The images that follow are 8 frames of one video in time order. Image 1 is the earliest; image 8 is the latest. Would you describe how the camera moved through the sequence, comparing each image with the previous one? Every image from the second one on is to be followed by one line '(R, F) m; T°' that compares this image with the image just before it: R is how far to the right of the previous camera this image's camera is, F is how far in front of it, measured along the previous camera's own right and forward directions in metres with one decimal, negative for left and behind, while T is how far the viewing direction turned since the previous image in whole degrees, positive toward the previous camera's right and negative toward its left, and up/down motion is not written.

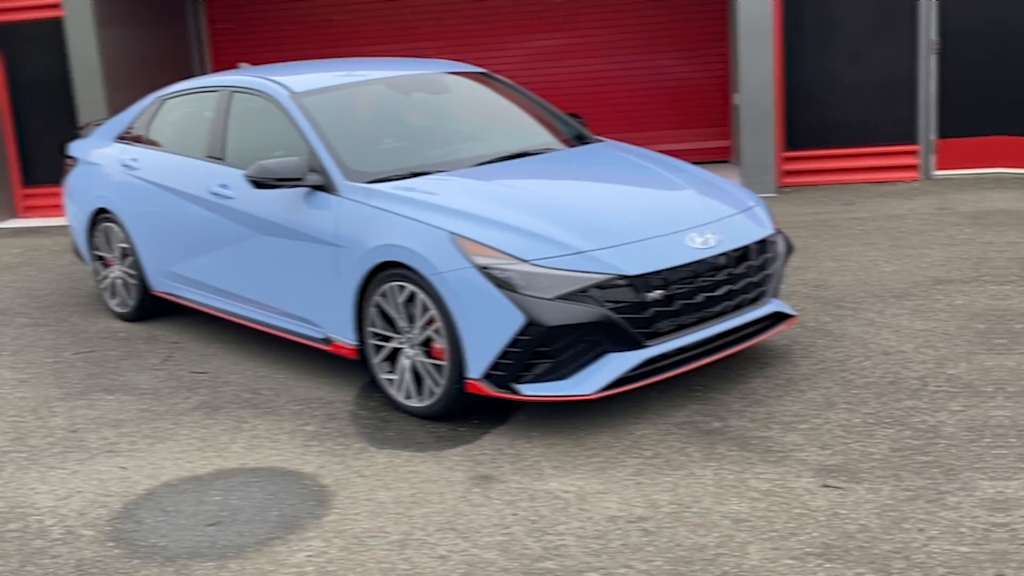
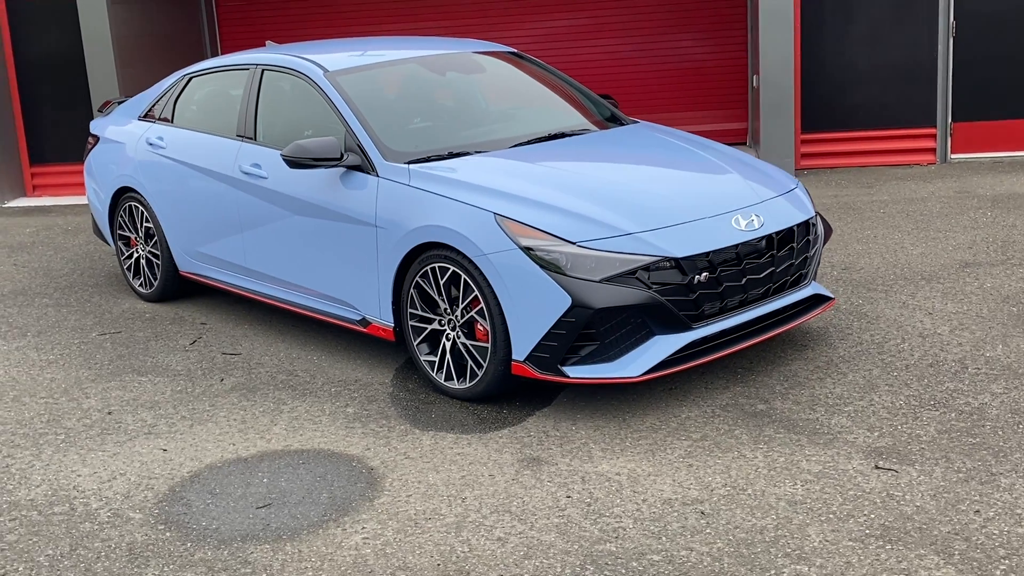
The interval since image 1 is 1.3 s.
(-0.2, 0.0) m; 0°
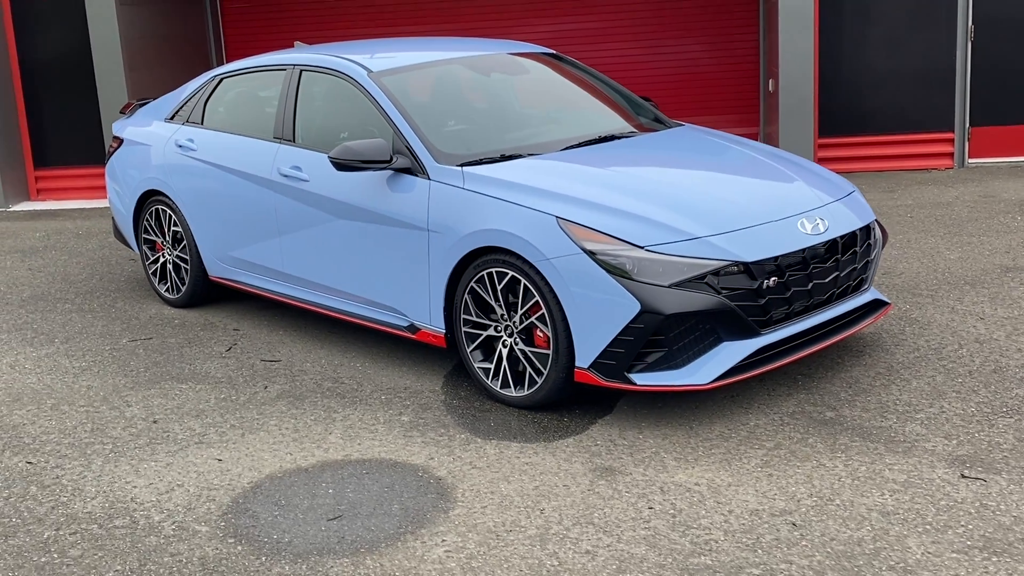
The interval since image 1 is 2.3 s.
(-0.3, +0.1) m; +1°
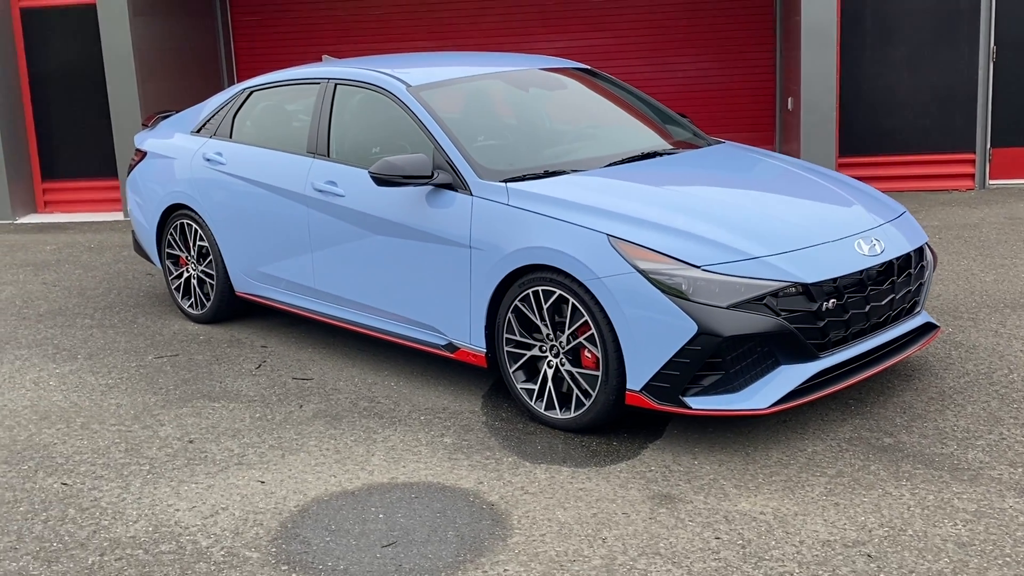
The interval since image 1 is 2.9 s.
(-0.2, +0.1) m; 0°
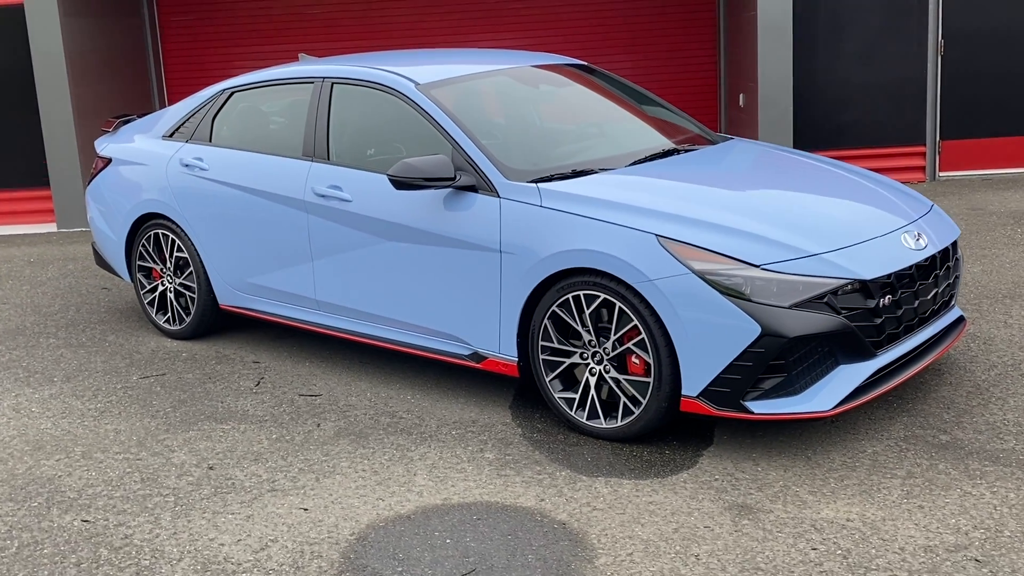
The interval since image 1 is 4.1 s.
(-0.5, +0.2) m; +5°
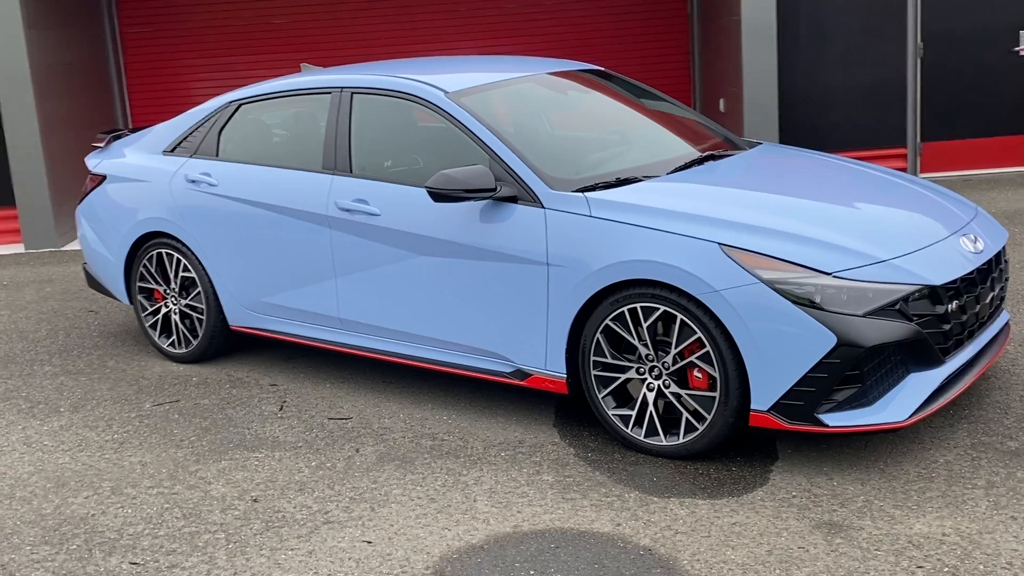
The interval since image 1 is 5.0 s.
(-0.4, +0.2) m; +3°
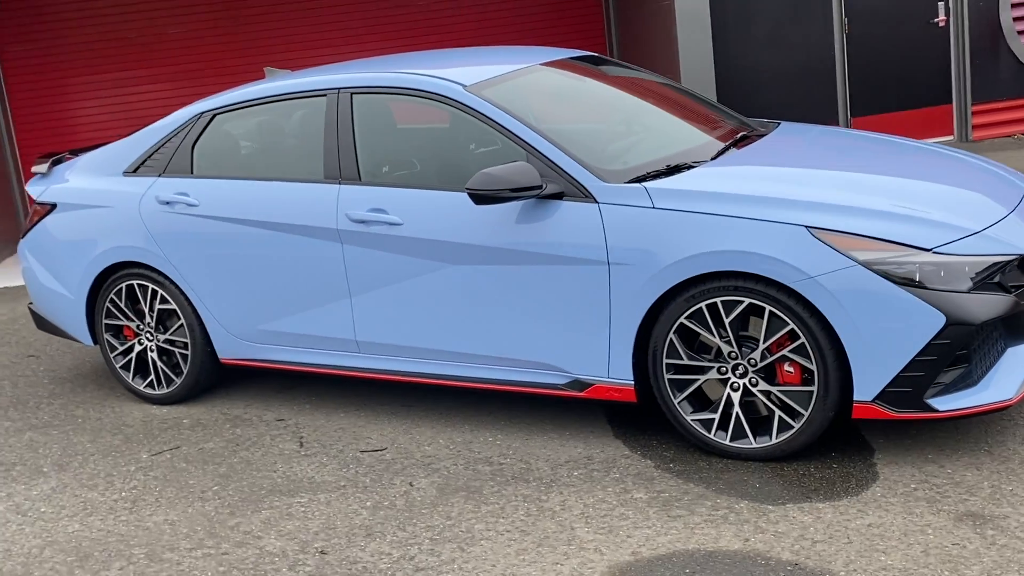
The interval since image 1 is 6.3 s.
(-0.7, +0.4) m; +7°
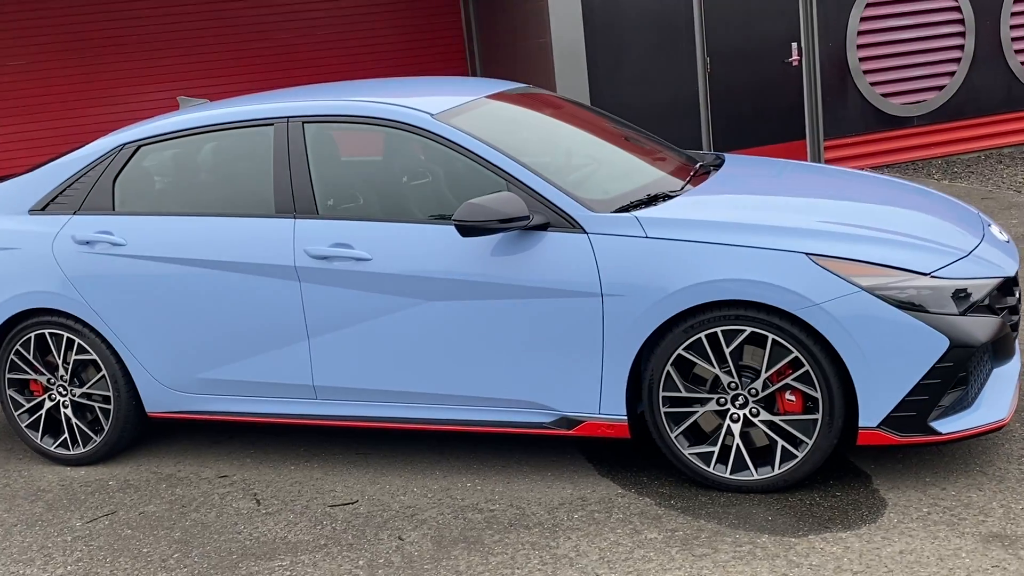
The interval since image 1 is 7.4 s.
(-0.6, +0.2) m; +10°
